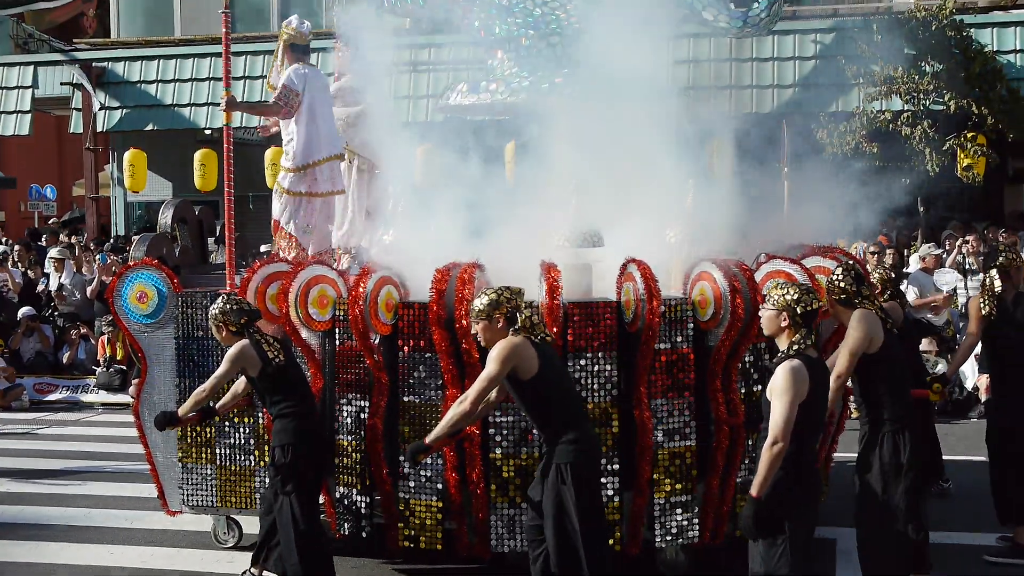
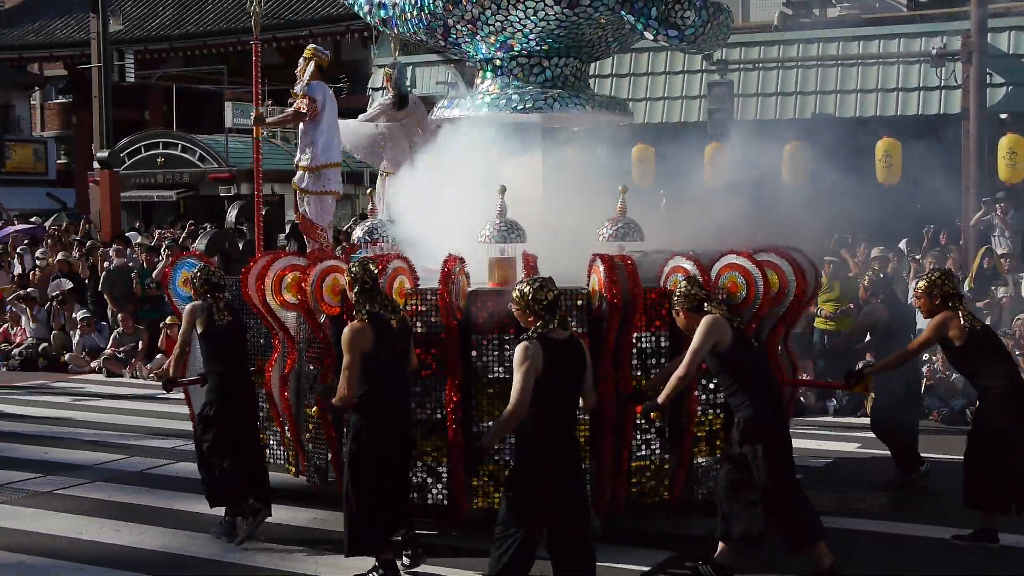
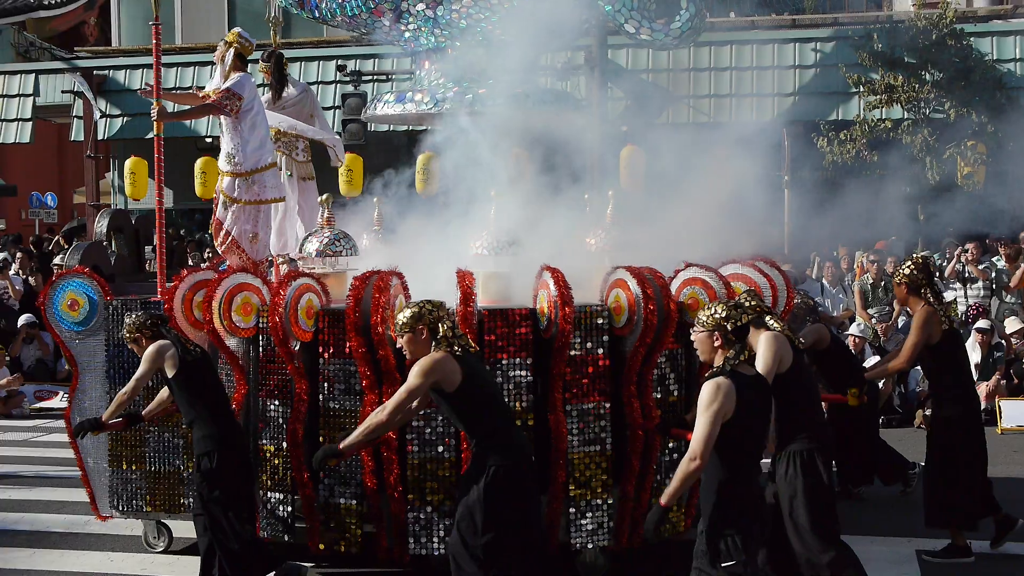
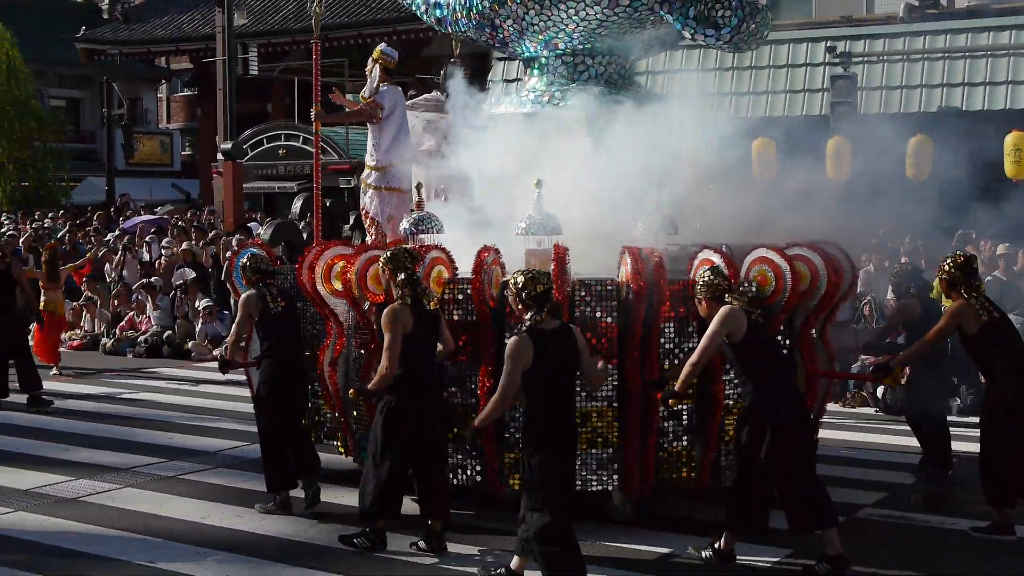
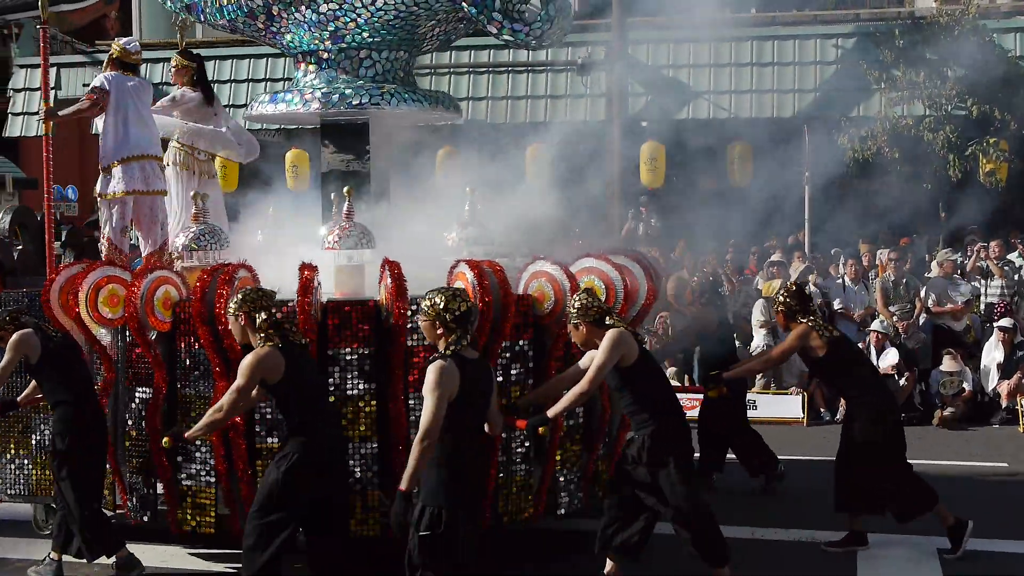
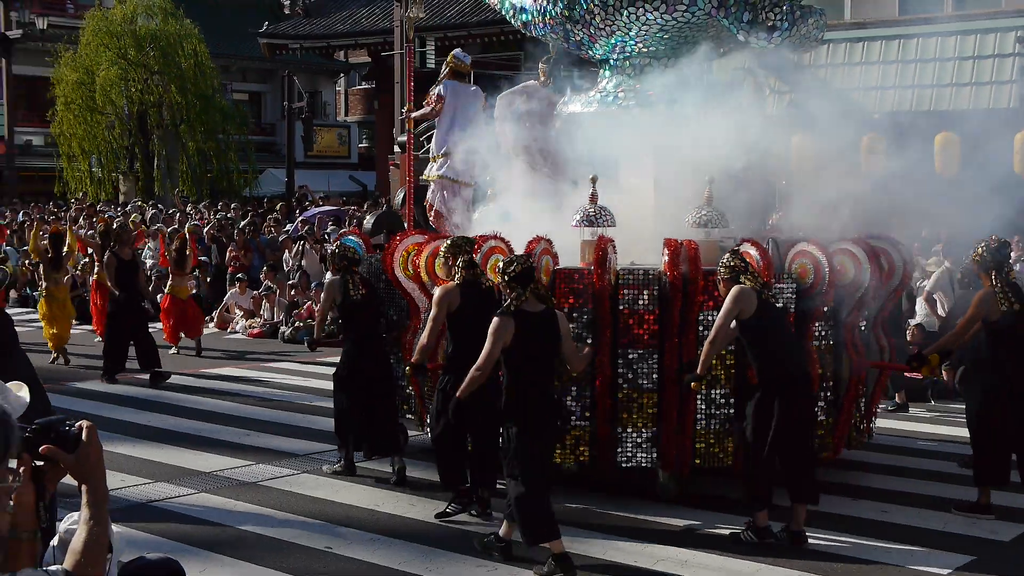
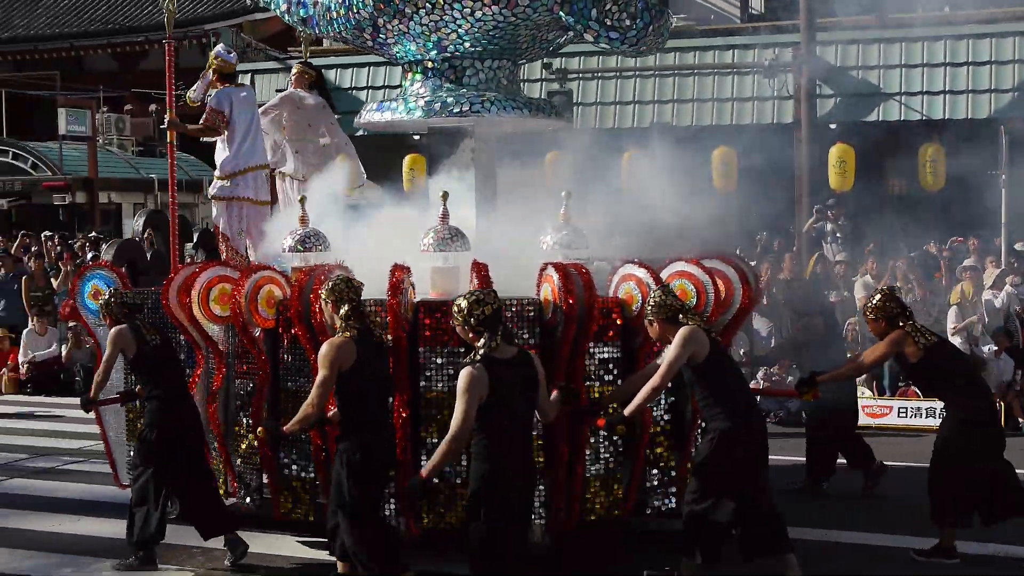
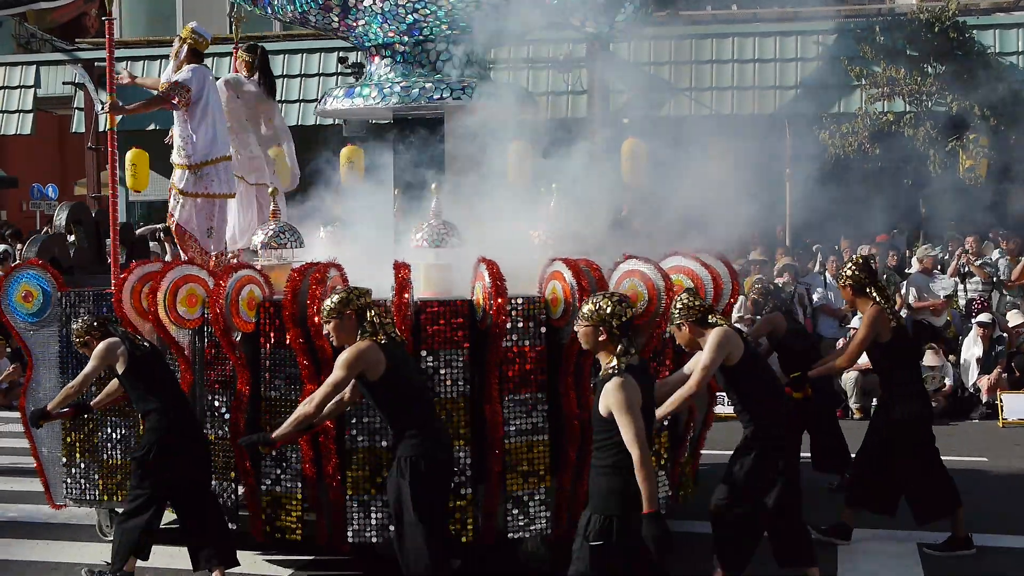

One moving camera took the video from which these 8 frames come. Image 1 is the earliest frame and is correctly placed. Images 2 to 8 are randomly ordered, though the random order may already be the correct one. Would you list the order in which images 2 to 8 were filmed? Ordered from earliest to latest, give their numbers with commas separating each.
3, 8, 5, 7, 2, 4, 6
